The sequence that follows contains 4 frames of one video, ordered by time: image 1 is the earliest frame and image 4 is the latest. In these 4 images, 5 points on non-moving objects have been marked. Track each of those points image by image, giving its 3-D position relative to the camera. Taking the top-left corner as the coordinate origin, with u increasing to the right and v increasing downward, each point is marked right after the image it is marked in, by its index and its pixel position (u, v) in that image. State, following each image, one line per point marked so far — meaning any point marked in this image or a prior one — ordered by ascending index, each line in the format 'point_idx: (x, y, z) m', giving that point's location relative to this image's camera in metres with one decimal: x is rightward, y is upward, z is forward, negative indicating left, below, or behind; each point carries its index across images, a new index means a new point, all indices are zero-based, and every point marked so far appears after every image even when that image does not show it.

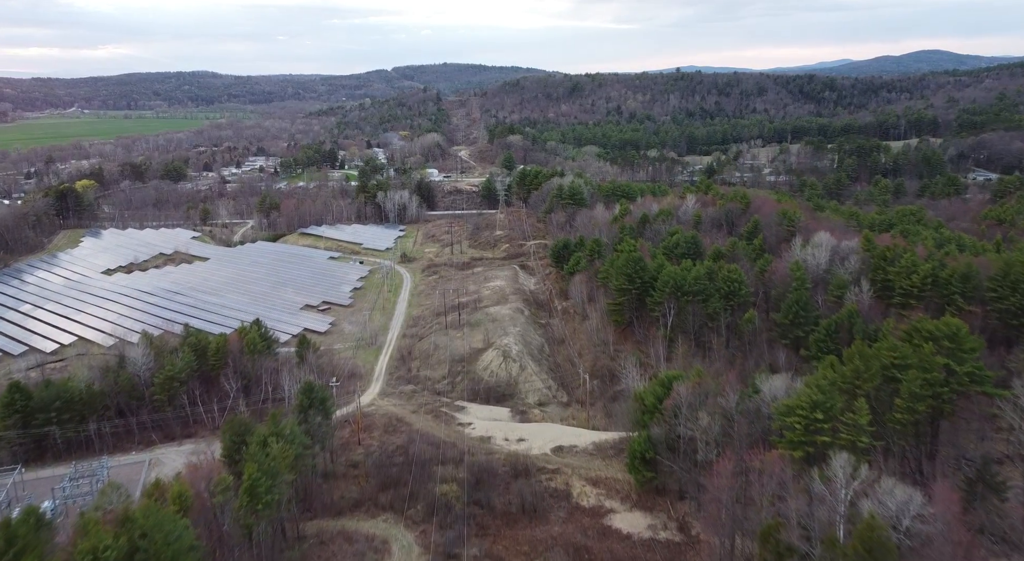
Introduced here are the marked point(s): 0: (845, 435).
0: (+10.0, -4.6, +18.1) m
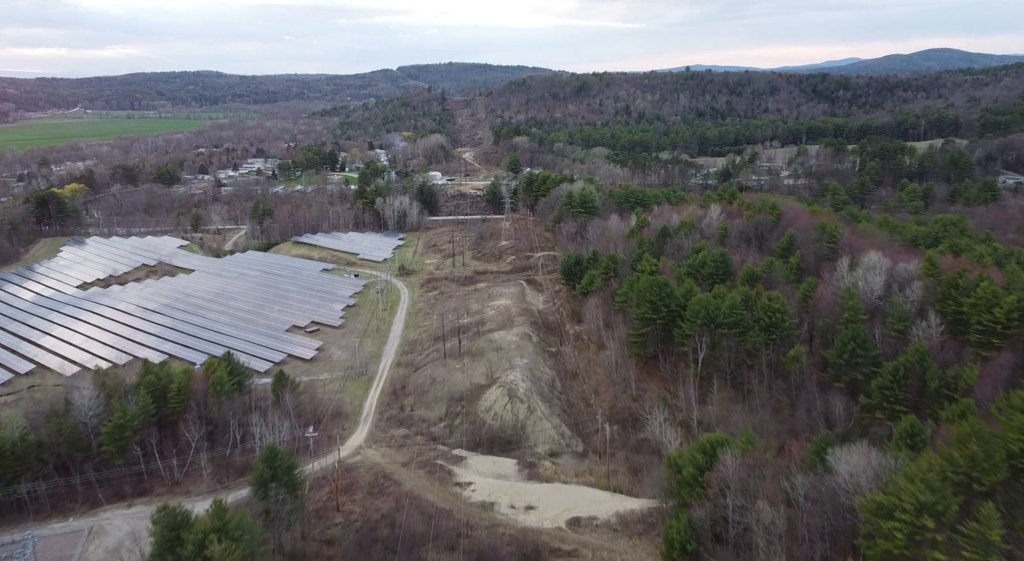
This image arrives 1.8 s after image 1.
0: (+10.1, -6.0, +13.7) m
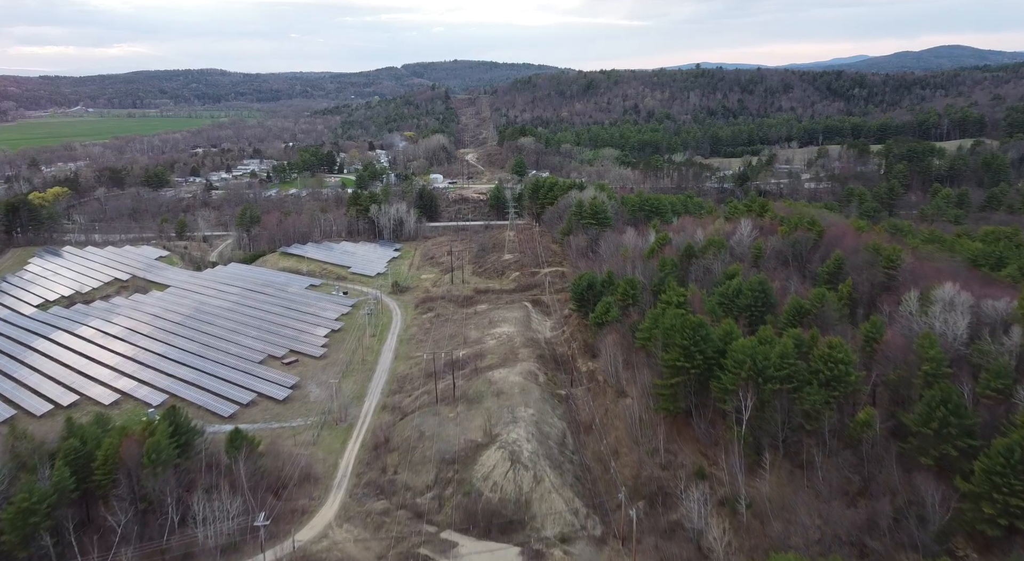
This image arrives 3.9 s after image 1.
0: (+10.1, -7.8, +8.4) m
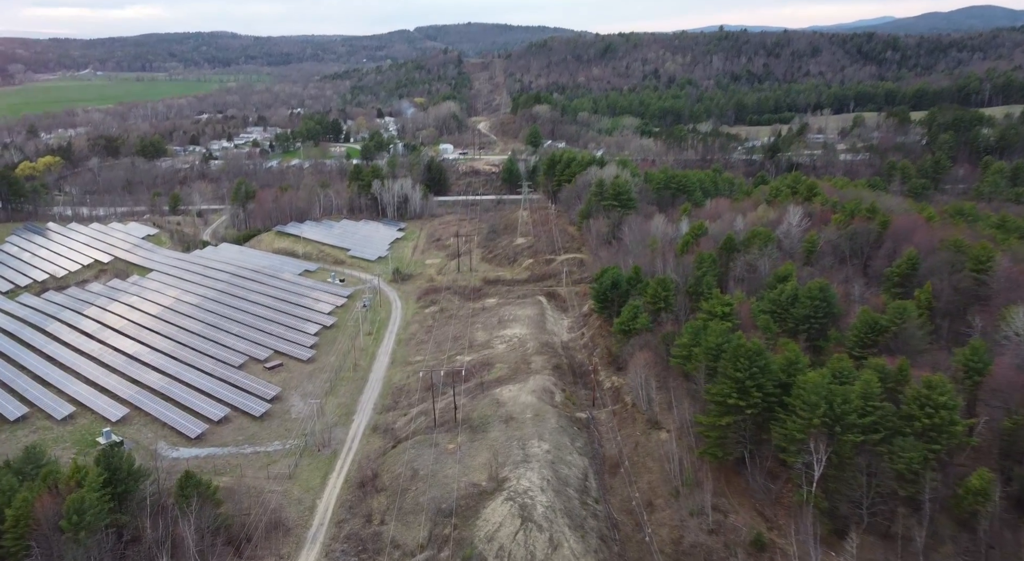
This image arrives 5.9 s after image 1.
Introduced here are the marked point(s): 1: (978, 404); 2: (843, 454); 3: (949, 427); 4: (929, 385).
0: (+10.1, -9.2, +3.6) m
1: (+14.9, -4.0, +19.5) m
2: (+9.9, -5.1, +18.2) m
3: (+12.5, -4.3, +17.4) m
4: (+12.3, -3.2, +17.8) m
